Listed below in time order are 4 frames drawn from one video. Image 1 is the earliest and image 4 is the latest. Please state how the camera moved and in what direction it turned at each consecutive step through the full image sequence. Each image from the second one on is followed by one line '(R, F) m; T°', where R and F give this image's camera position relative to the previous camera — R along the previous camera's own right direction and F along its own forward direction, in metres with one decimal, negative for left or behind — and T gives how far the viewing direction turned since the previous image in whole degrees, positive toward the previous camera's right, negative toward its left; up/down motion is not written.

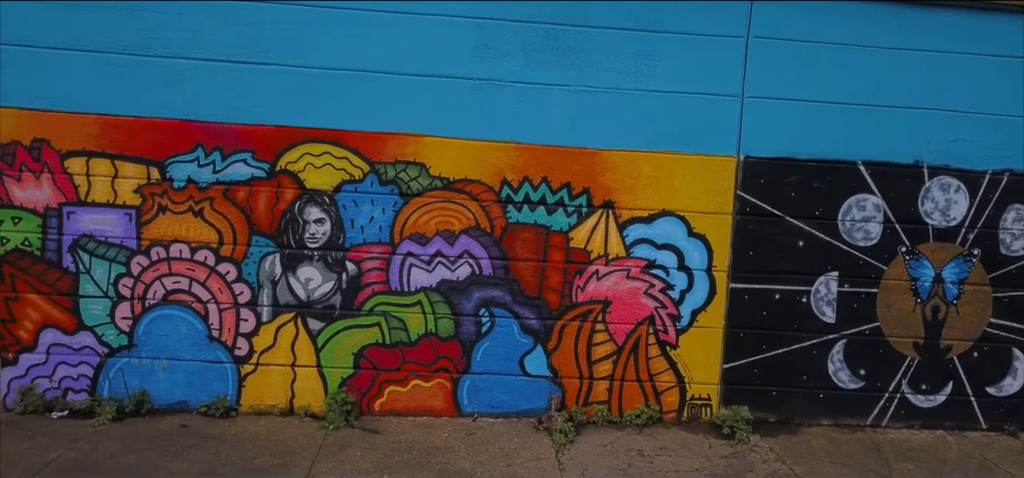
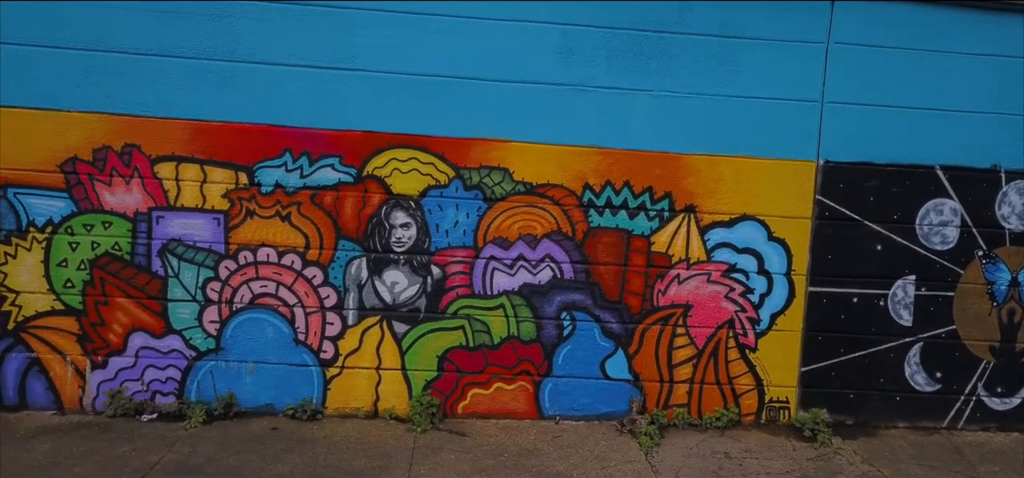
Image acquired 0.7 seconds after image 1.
(-0.6, 0.0) m; 0°
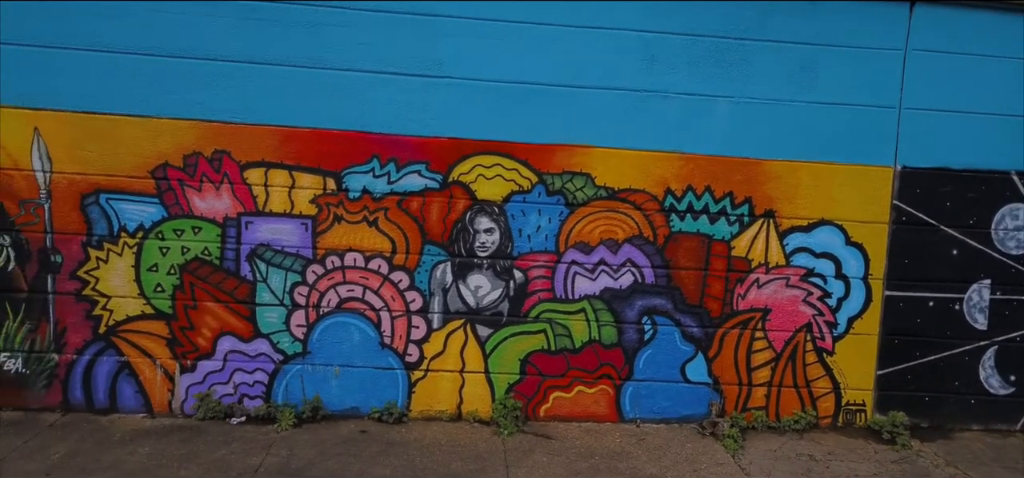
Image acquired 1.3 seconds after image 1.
(-0.6, 0.0) m; 0°
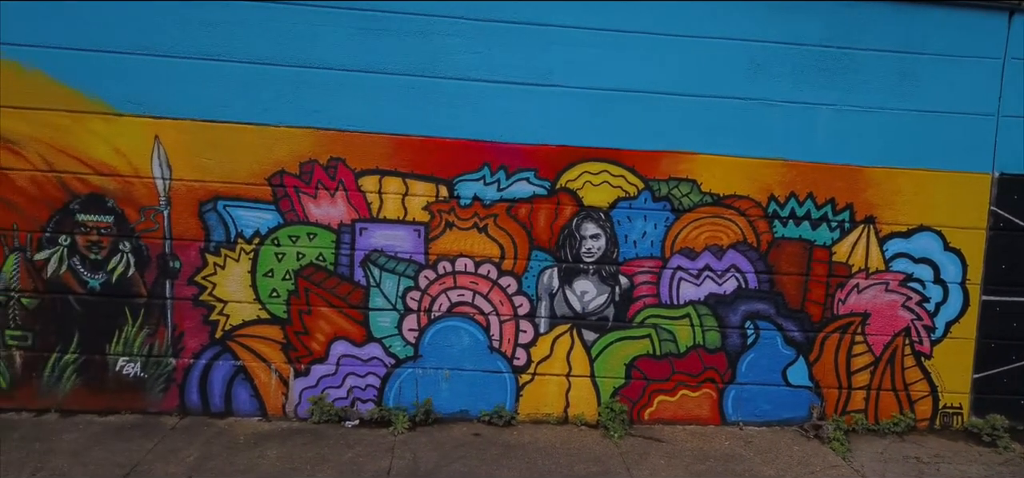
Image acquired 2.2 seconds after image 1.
(-0.7, -0.1) m; 0°
